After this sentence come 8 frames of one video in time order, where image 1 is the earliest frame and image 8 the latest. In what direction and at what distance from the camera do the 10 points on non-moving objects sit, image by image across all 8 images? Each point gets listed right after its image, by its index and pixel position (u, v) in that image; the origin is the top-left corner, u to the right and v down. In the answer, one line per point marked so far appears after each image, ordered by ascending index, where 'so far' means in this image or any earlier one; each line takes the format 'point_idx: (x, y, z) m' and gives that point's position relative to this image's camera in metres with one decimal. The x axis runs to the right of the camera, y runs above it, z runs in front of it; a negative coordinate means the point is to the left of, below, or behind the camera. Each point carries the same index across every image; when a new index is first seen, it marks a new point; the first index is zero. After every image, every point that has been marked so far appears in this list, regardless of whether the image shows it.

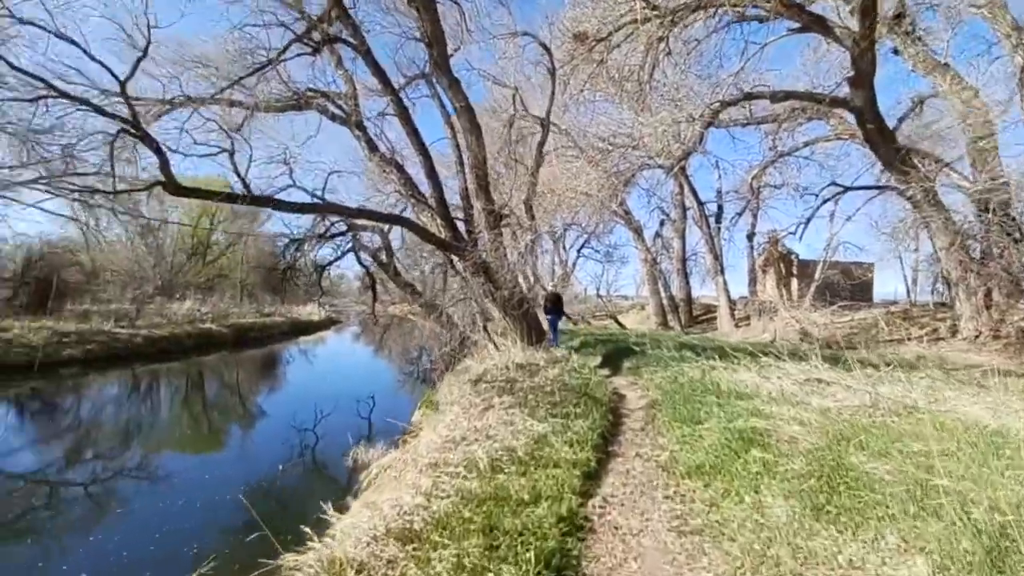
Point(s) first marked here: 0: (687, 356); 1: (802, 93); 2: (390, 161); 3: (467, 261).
0: (+2.8, -1.1, +7.9) m
1: (+7.8, +5.2, +13.1) m
2: (-2.3, +2.4, +9.2) m
3: (-0.9, +0.5, +8.6) m
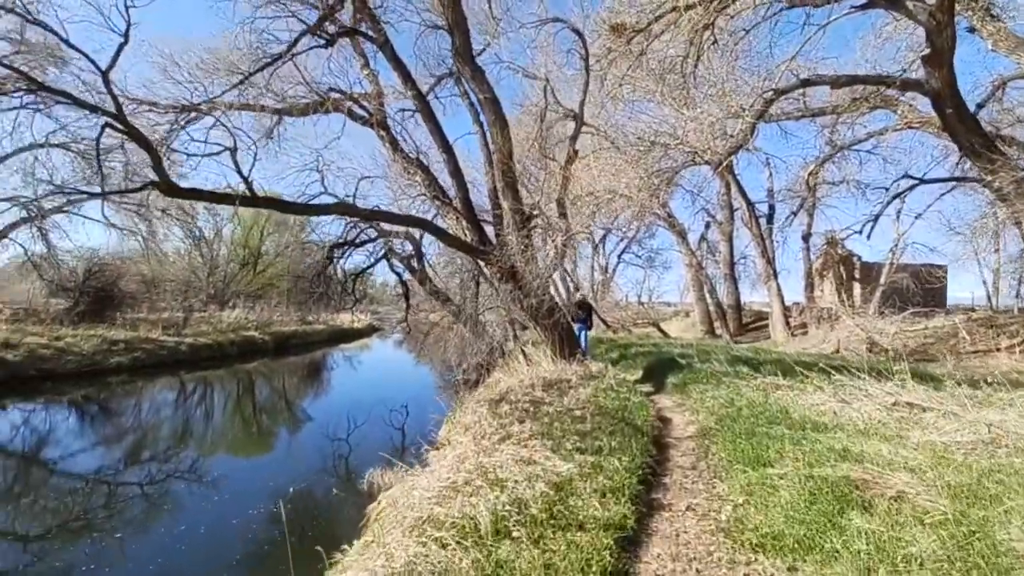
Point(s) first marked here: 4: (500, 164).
0: (+3.3, -1.2, +6.9) m
1: (+8.6, +5.1, +11.8) m
2: (-1.8, +2.3, +8.7) m
3: (-0.4, +0.4, +7.9) m
4: (-0.3, +2.2, +8.3) m
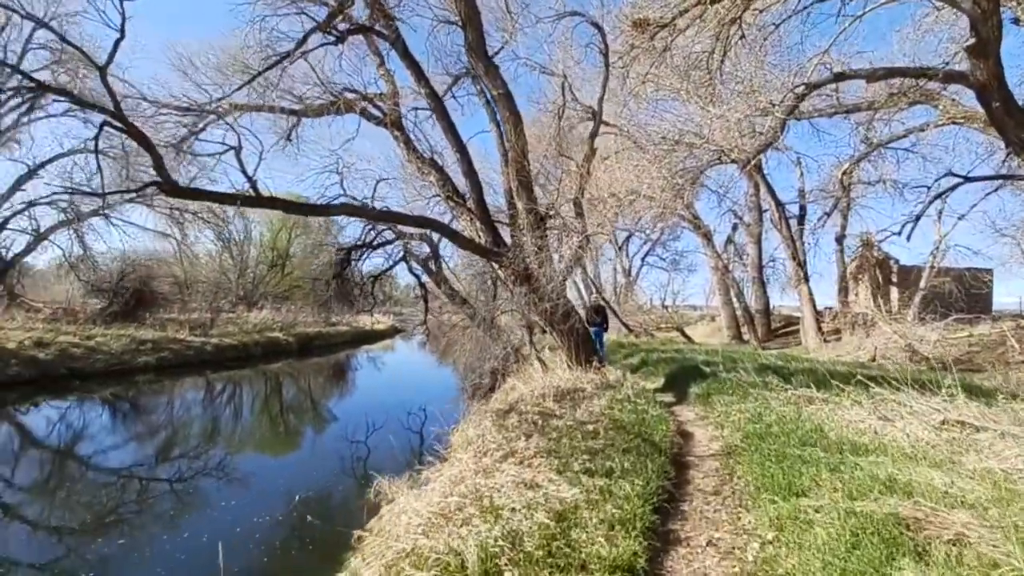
0: (+3.5, -1.3, +6.5) m
1: (+9.0, +5.0, +11.2) m
2: (-1.5, +2.2, +8.5) m
3: (-0.1, +0.3, +7.7) m
4: (0.0, +2.2, +8.0) m
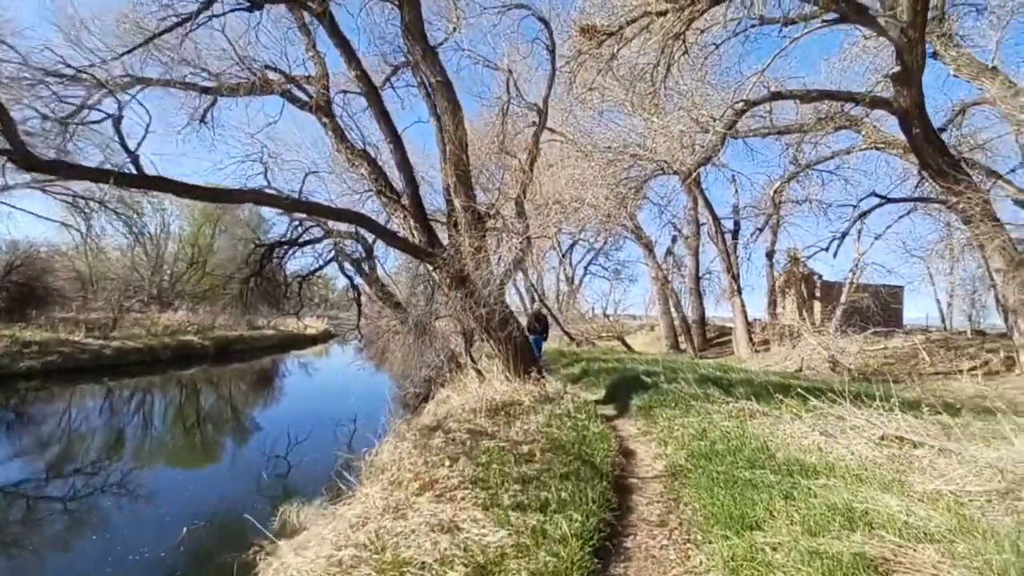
0: (+2.6, -1.4, +6.3) m
1: (+7.7, +4.7, +11.7) m
2: (-2.5, +2.2, +7.9) m
3: (-1.1, +0.3, +7.1) m
4: (-1.0, +2.1, +7.5) m
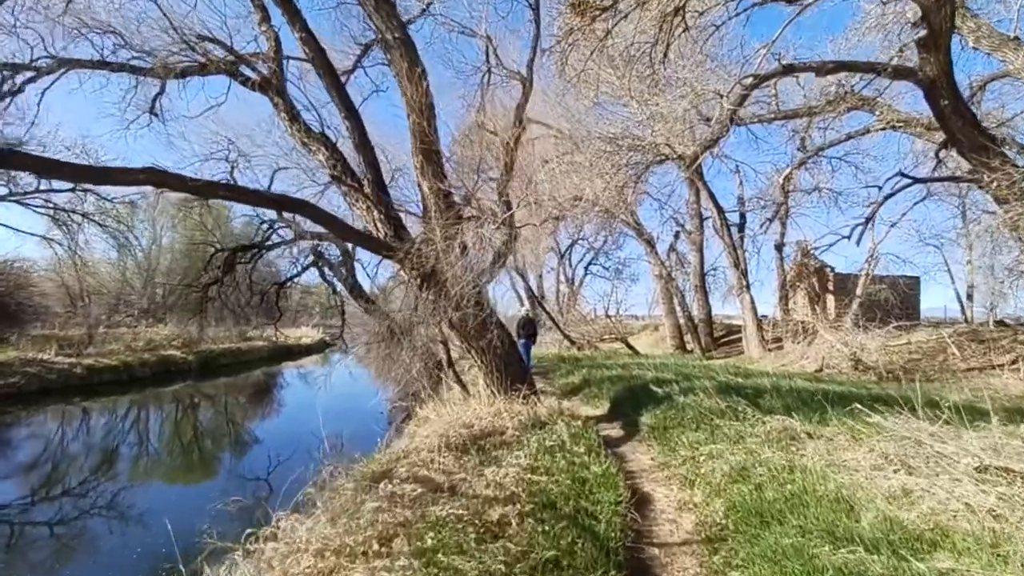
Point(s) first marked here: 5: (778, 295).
0: (+2.4, -1.3, +5.2) m
1: (+7.4, +4.9, +10.6) m
2: (-2.7, +2.1, +6.8) m
3: (-1.3, +0.3, +6.0) m
4: (-1.2, +2.1, +6.4) m
5: (+10.6, -0.2, +19.3) m
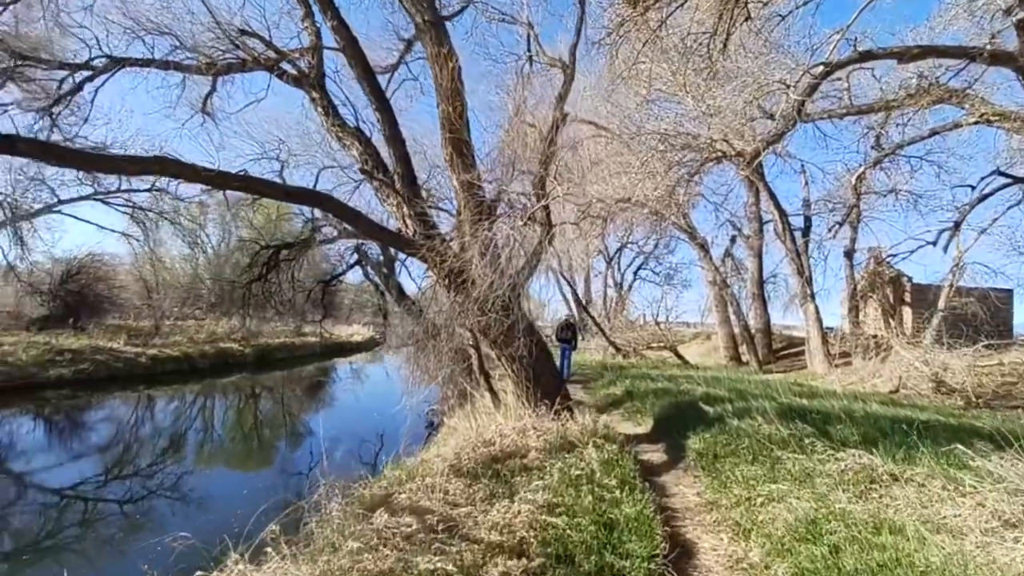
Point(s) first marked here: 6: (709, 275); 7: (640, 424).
0: (+2.7, -1.4, +4.5) m
1: (+8.3, +4.6, +9.4) m
2: (-2.2, +2.1, +6.6) m
3: (-0.9, +0.3, +5.7) m
4: (-0.7, +2.1, +6.0) m
5: (+12.2, -0.6, +17.8) m
6: (+7.8, +0.5, +19.4) m
7: (+1.7, -1.8, +6.6) m
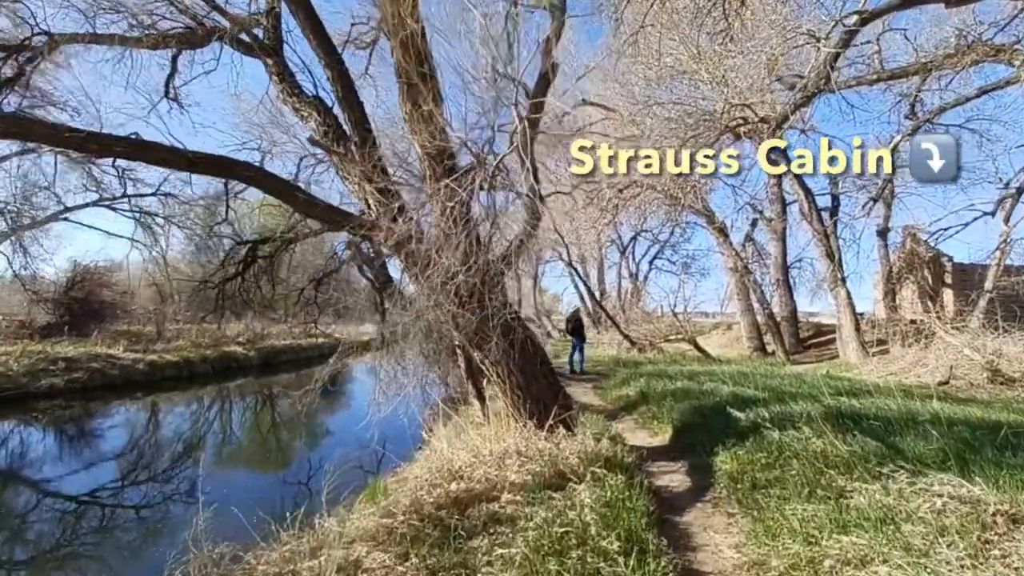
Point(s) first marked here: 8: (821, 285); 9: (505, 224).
0: (+2.5, -1.2, +3.4) m
1: (+8.1, +5.0, +8.1) m
2: (-2.4, +2.2, +5.6) m
3: (-1.0, +0.3, +4.7) m
4: (-0.9, +2.2, +5.1) m
5: (+12.4, 0.0, +16.4) m
6: (+8.1, +1.0, +18.1) m
7: (+1.7, -1.7, +5.6) m
8: (+11.8, +0.1, +18.7) m
9: (-0.1, +0.6, +4.5) m
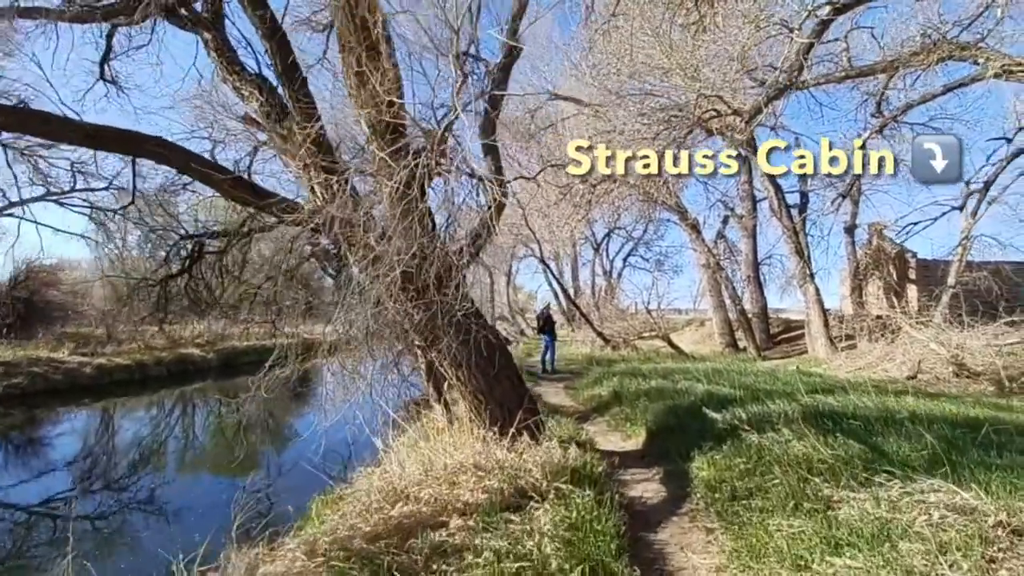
0: (+2.3, -1.2, +3.2) m
1: (+7.6, +5.1, +8.1) m
2: (-2.8, +2.2, +5.1) m
3: (-1.4, +0.4, +4.3) m
4: (-1.3, +2.2, +4.6) m
5: (+11.5, +0.1, +16.6) m
6: (+7.1, +1.1, +18.1) m
7: (+1.3, -1.6, +5.3) m
8: (+10.8, +0.3, +18.9) m
9: (-0.4, +0.7, +4.1) m
